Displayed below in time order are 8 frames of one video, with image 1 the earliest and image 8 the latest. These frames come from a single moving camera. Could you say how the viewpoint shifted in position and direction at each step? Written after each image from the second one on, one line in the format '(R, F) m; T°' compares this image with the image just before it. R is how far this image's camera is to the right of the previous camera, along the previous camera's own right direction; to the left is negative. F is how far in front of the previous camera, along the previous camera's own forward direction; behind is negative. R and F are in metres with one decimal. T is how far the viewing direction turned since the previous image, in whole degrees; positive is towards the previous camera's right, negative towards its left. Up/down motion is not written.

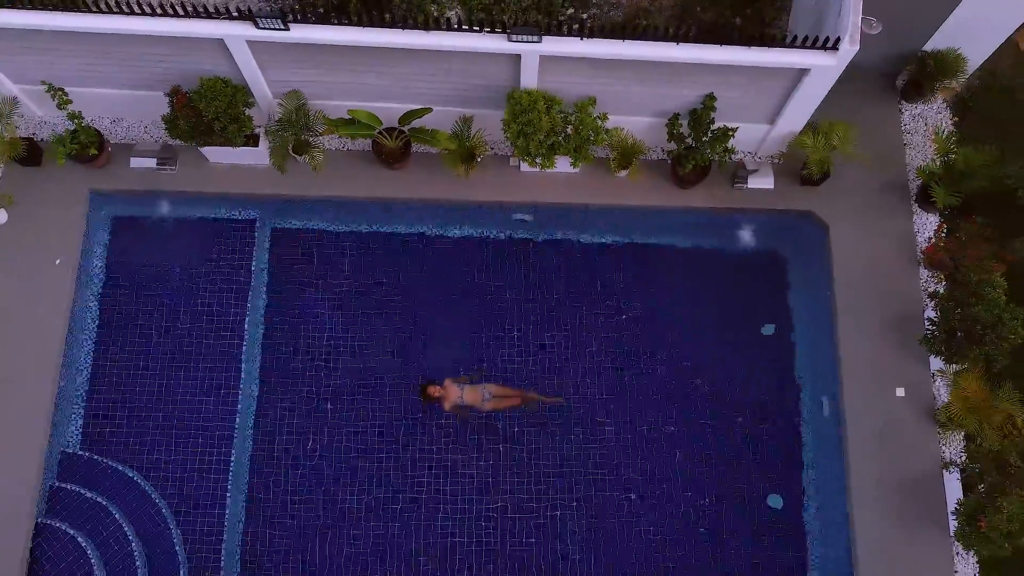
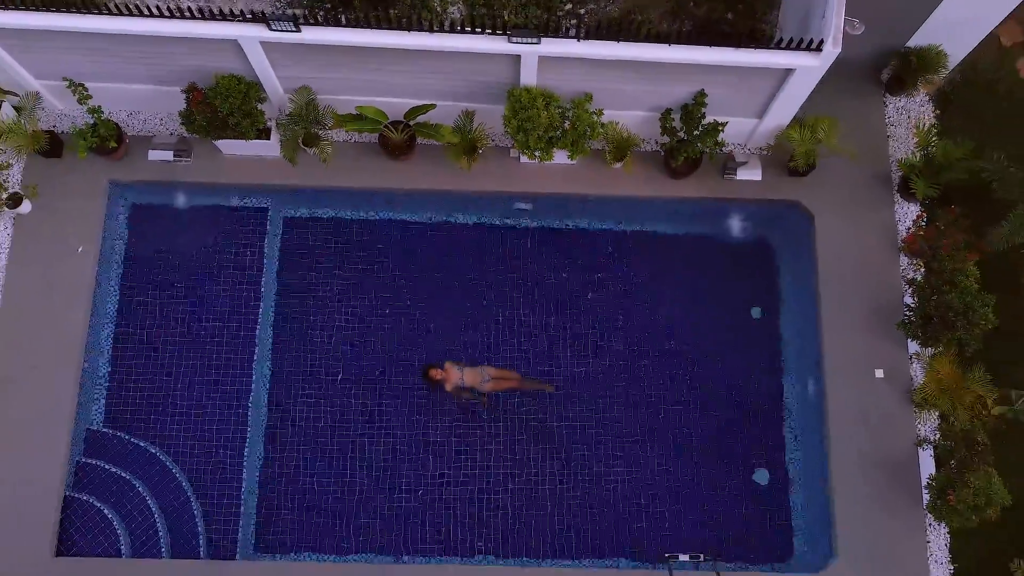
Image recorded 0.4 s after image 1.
(0.0, -0.5) m; 0°
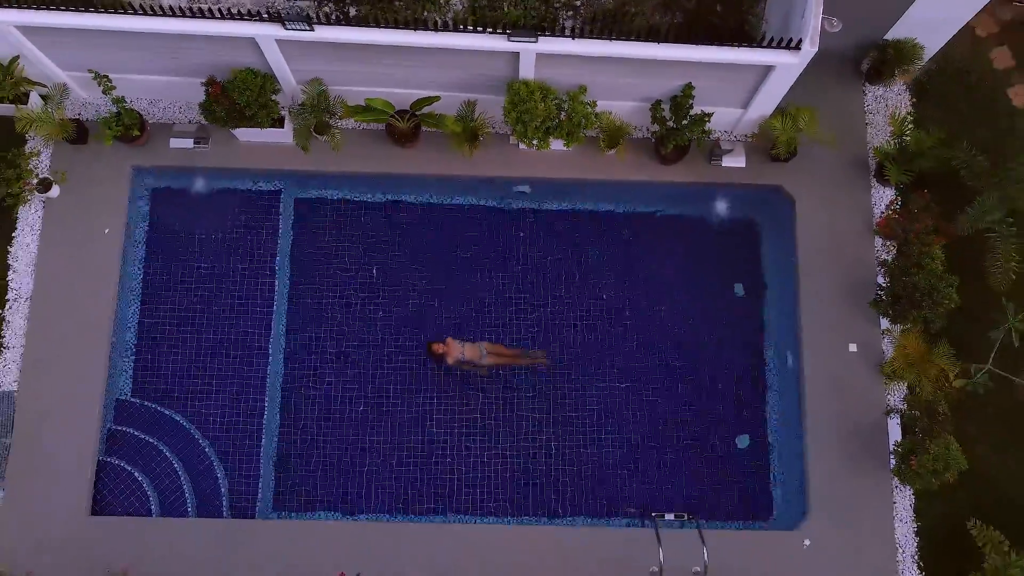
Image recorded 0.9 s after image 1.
(0.0, -0.6) m; 0°
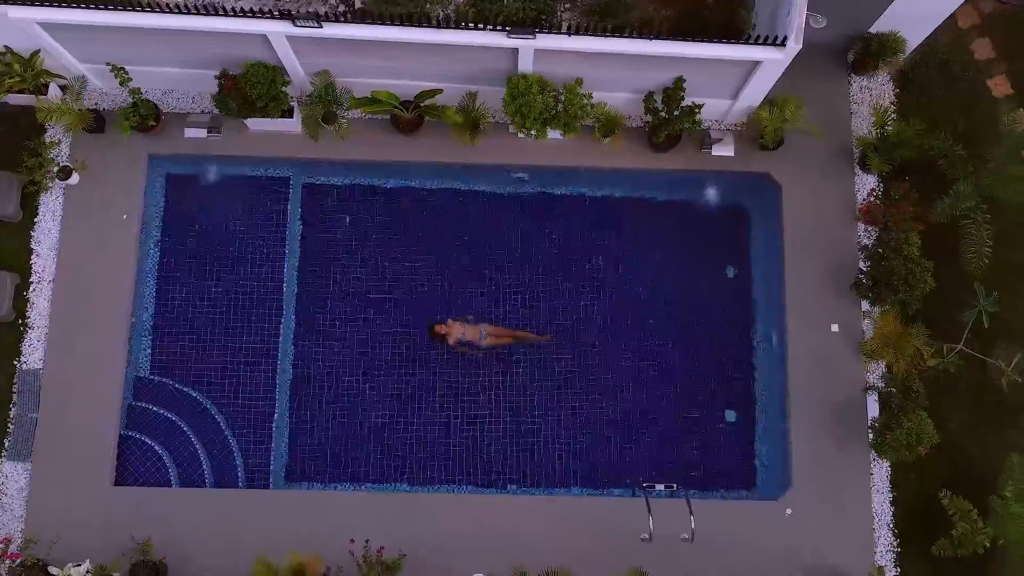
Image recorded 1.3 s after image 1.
(0.0, -0.5) m; 0°
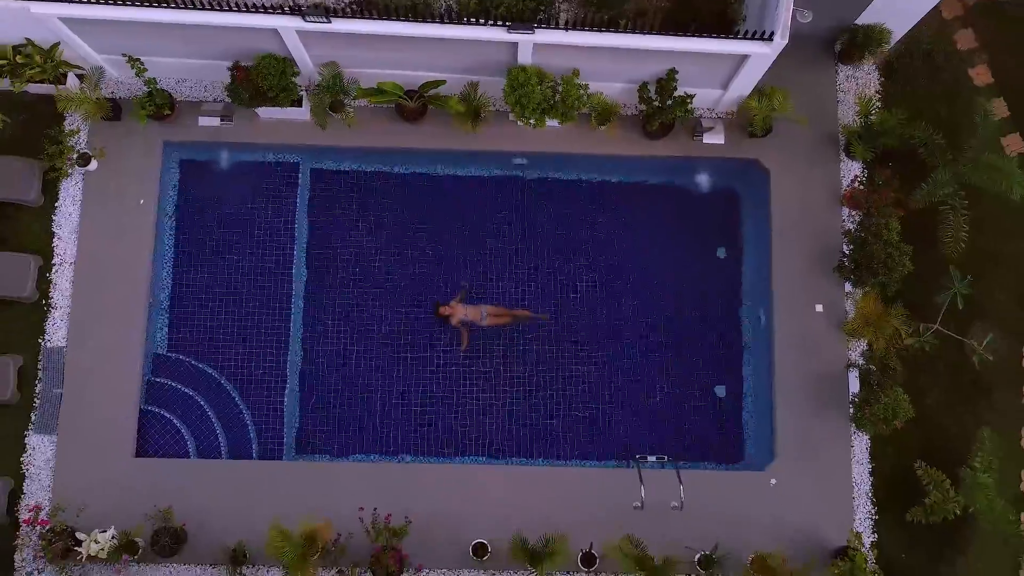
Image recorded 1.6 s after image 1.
(0.0, -0.5) m; 0°
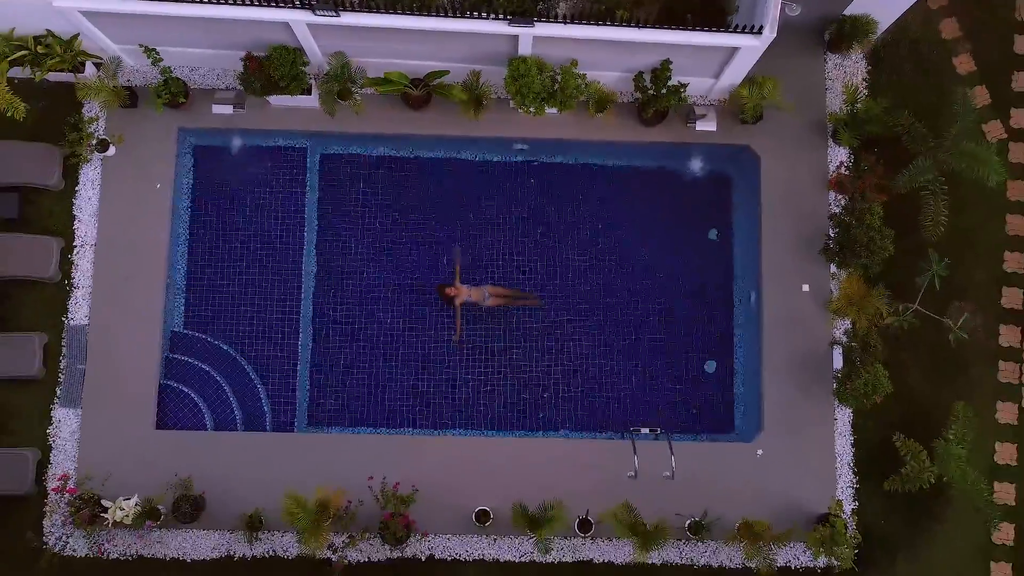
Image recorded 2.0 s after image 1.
(0.0, -0.5) m; 0°
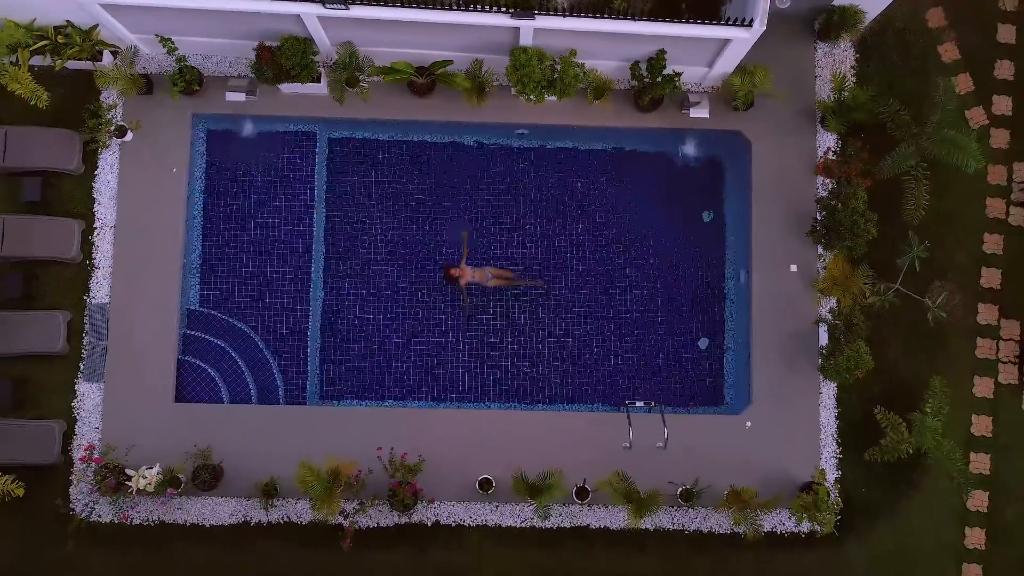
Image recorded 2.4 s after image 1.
(0.0, -0.5) m; 0°
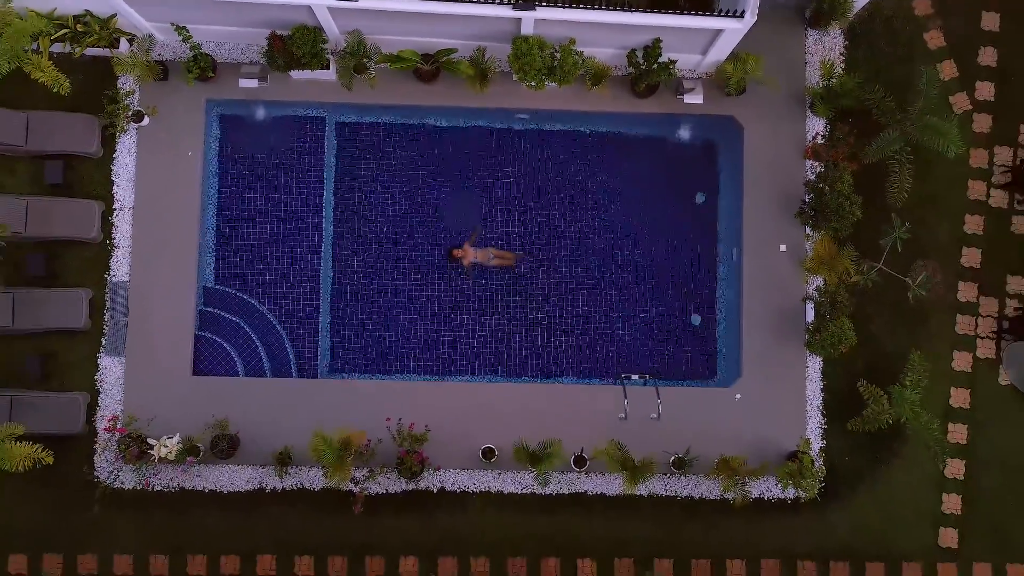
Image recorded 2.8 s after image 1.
(0.0, -0.5) m; 0°
